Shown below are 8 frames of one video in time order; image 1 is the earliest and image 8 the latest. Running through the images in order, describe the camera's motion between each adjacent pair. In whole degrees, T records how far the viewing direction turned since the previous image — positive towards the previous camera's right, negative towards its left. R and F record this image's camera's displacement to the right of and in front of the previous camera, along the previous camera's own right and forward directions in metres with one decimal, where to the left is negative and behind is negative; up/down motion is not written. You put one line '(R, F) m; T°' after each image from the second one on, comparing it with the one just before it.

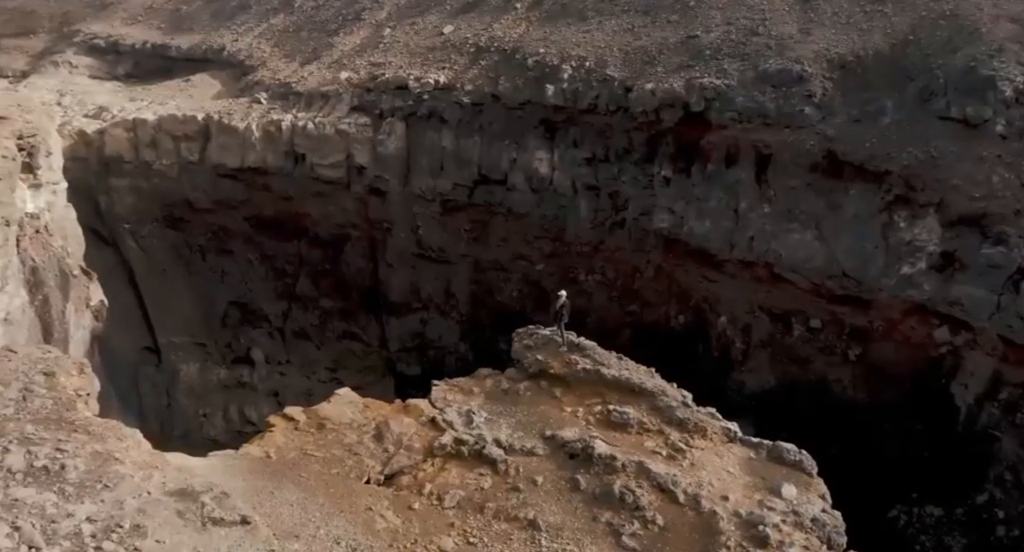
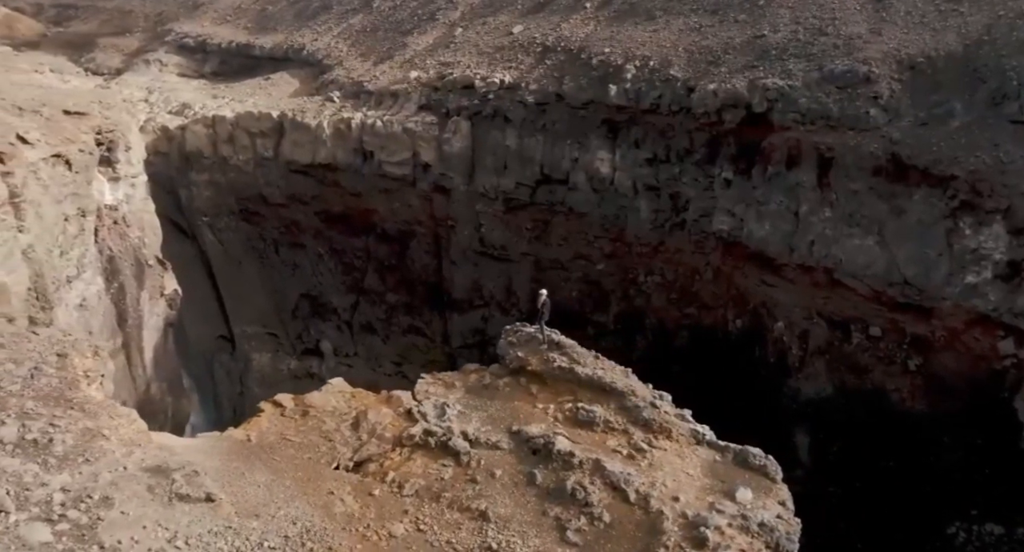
(+0.3, 0.0) m; -5°
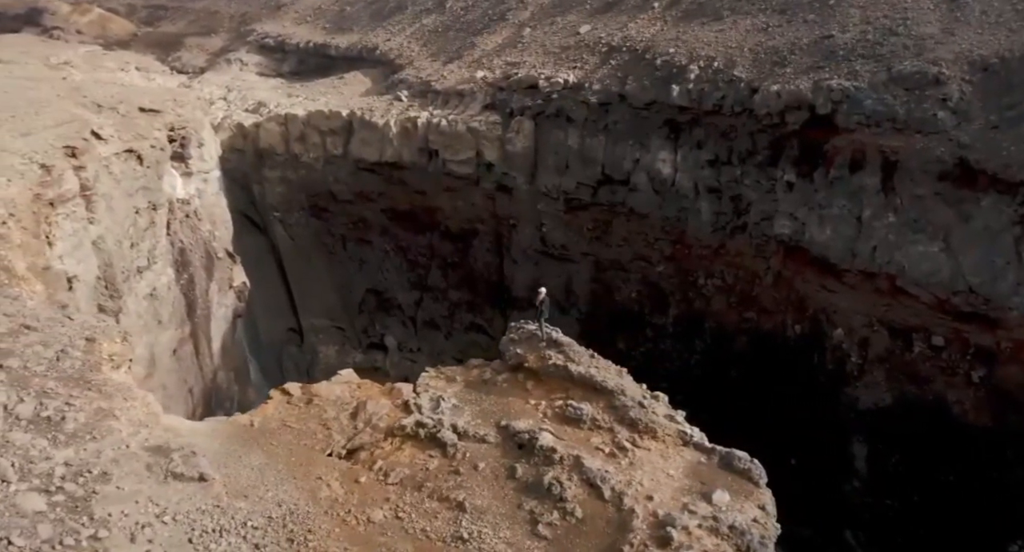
(+0.2, 0.0) m; -4°
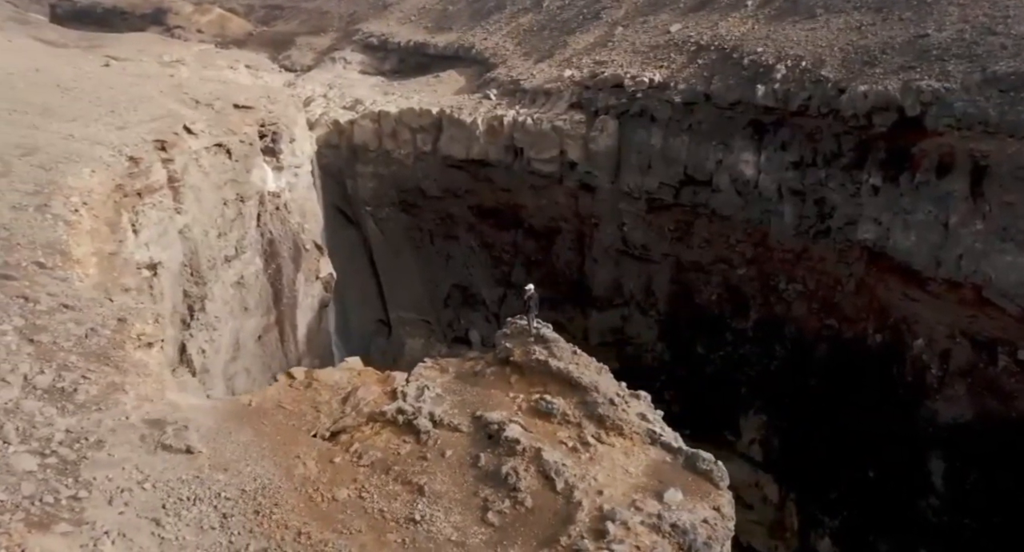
(+0.3, 0.0) m; -6°
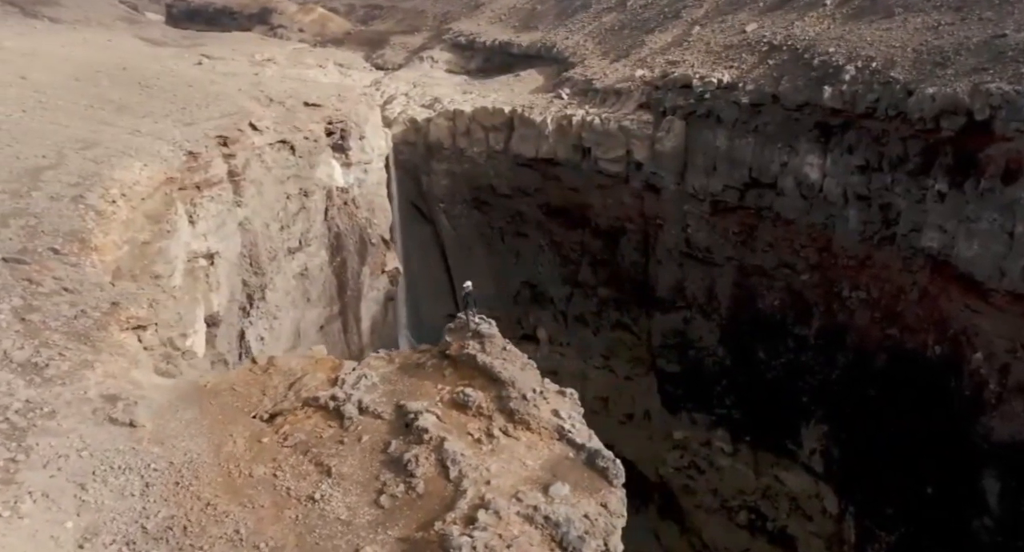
(+0.5, -0.1) m; -5°
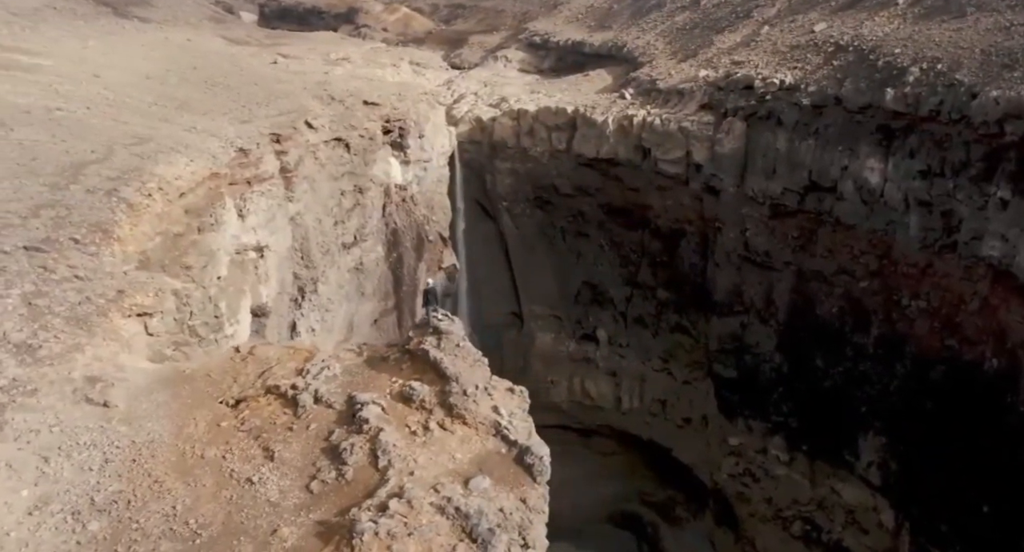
(+0.4, 0.0) m; -5°
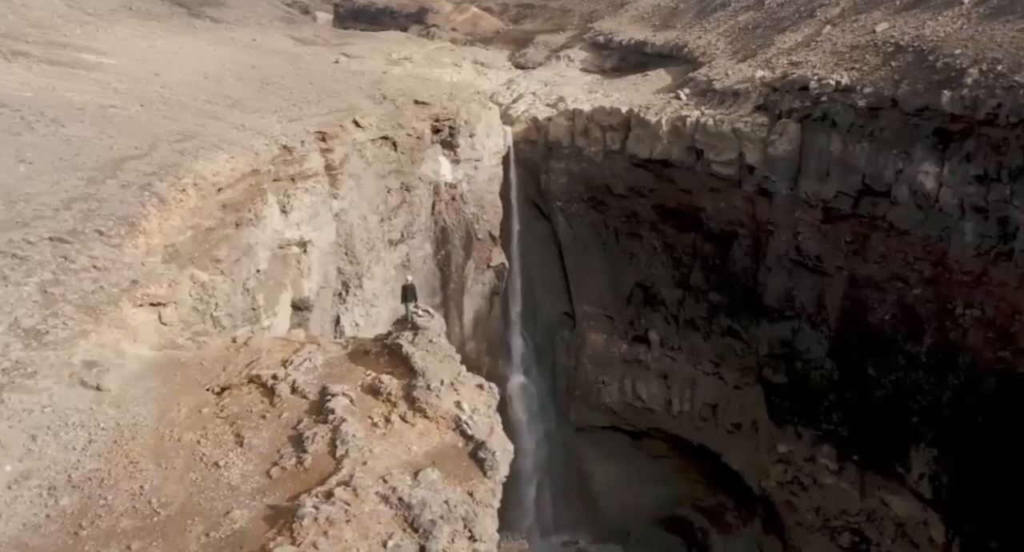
(+0.3, 0.0) m; -4°
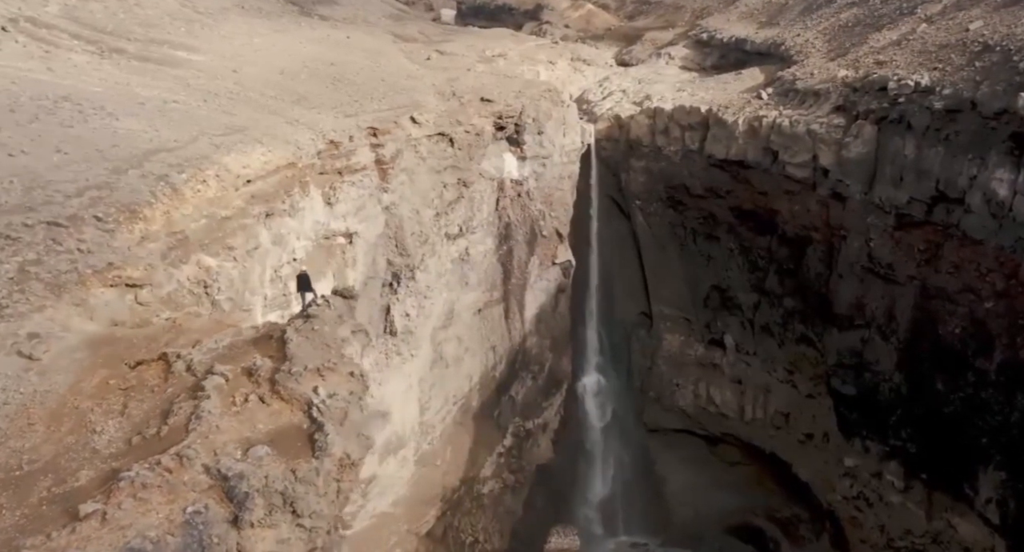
(+0.9, -0.1) m; -6°
